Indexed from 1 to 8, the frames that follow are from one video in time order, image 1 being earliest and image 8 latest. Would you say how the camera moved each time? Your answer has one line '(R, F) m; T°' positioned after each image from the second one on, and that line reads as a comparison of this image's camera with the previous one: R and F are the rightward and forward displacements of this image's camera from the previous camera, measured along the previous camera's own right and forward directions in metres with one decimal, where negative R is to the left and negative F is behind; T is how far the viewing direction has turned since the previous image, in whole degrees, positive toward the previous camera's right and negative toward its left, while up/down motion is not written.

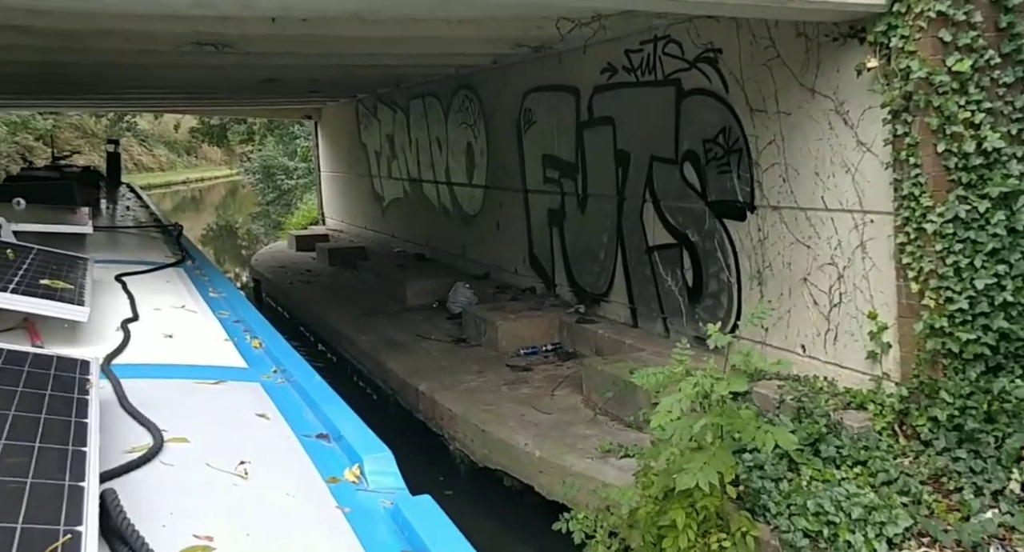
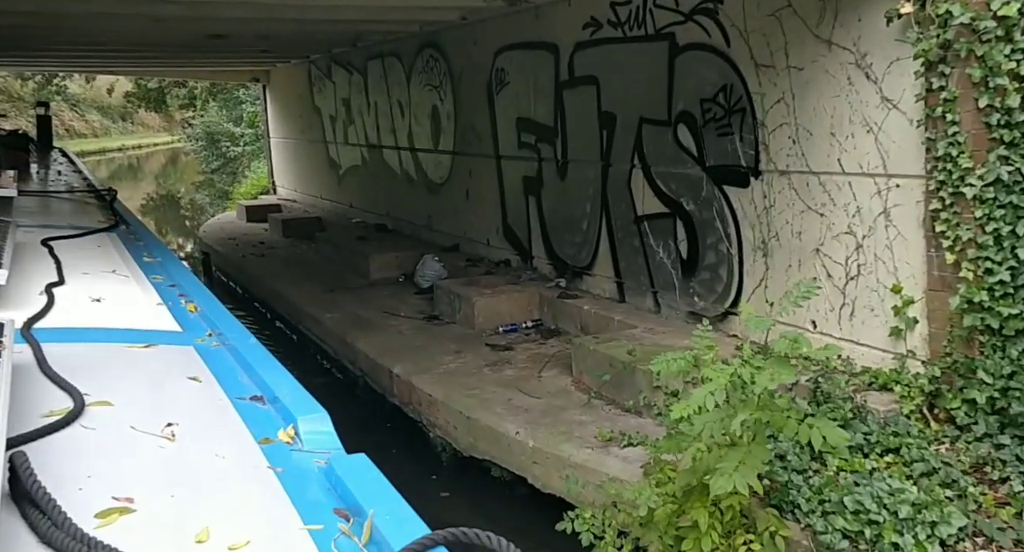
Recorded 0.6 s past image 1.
(-0.2, +0.5) m; +2°
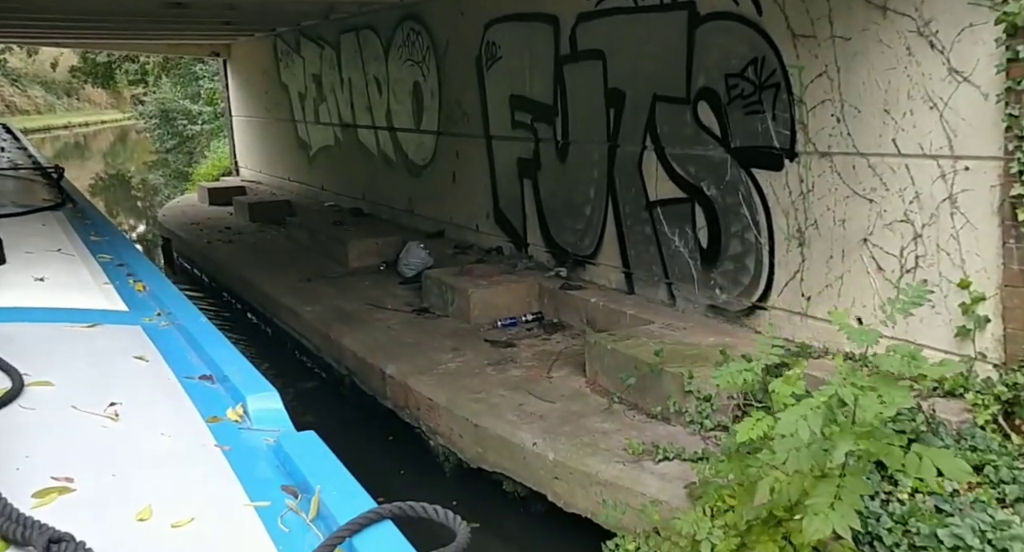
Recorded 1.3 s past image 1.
(-0.2, +0.6) m; +2°
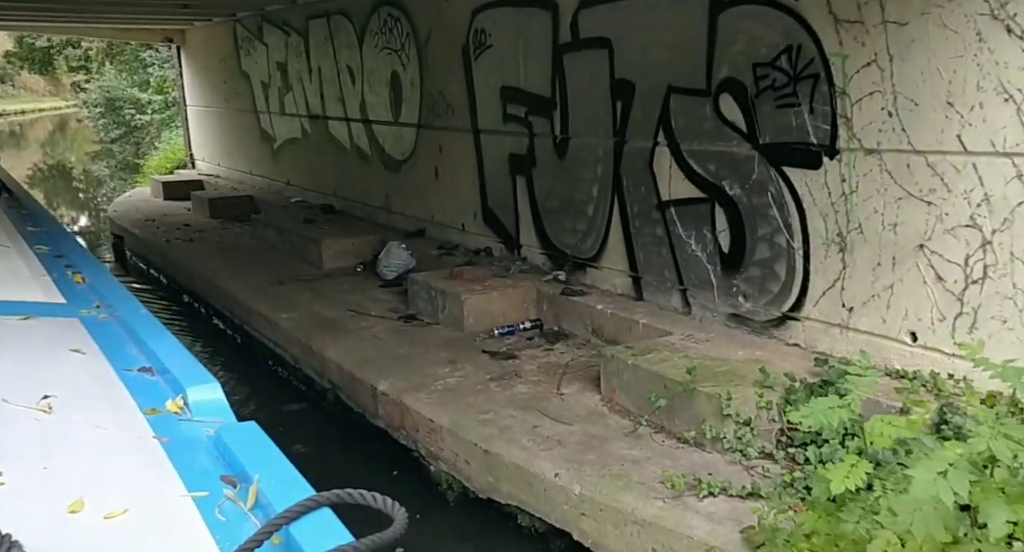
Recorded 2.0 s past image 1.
(-0.3, +0.5) m; +2°
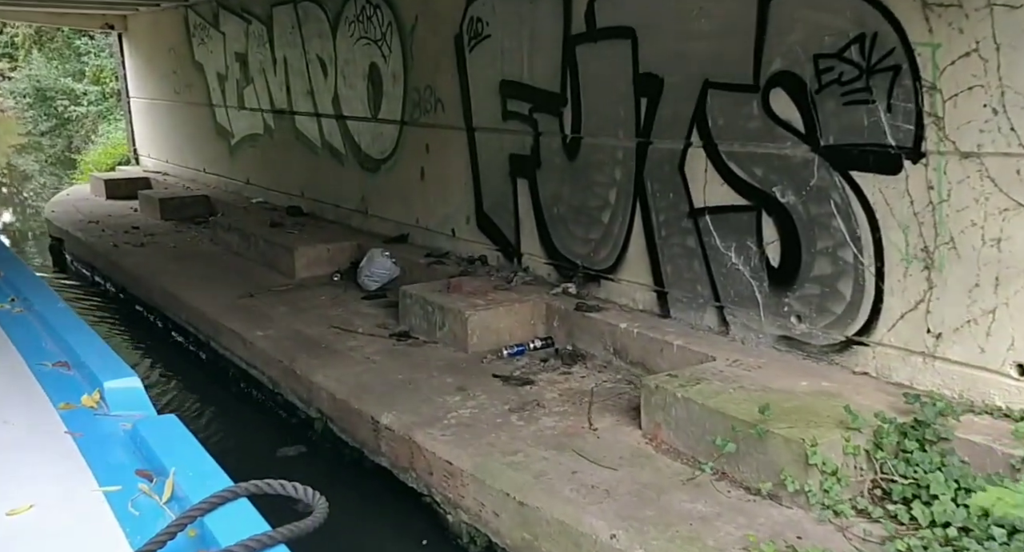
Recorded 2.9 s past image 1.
(-0.4, +0.7) m; +3°
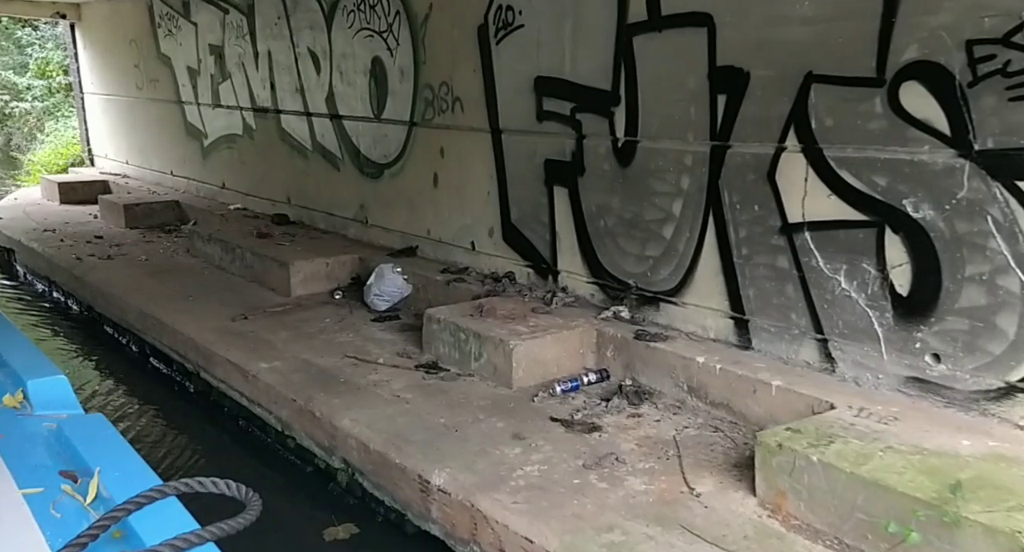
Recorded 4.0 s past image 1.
(-0.5, +0.9) m; +2°
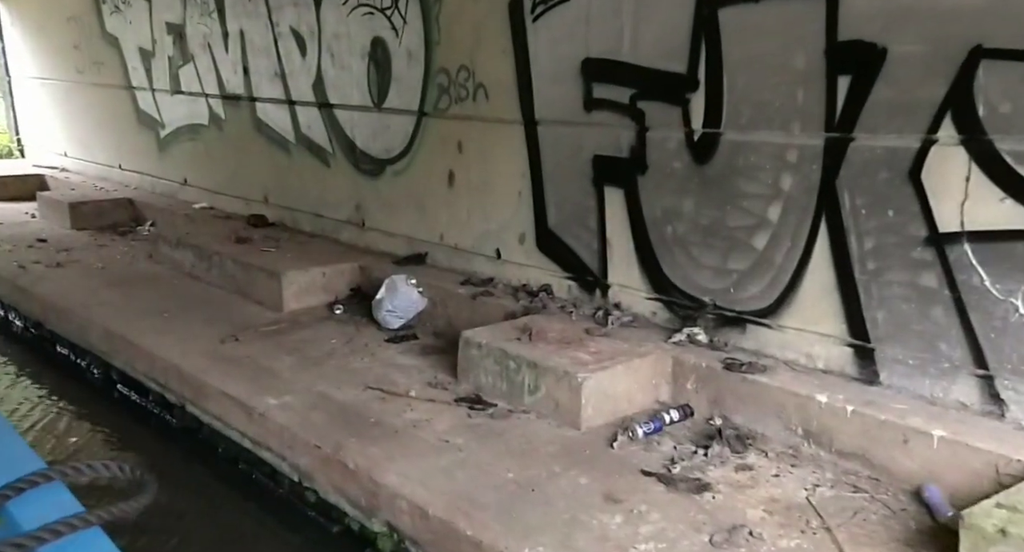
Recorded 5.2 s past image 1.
(-0.5, +1.0) m; +3°
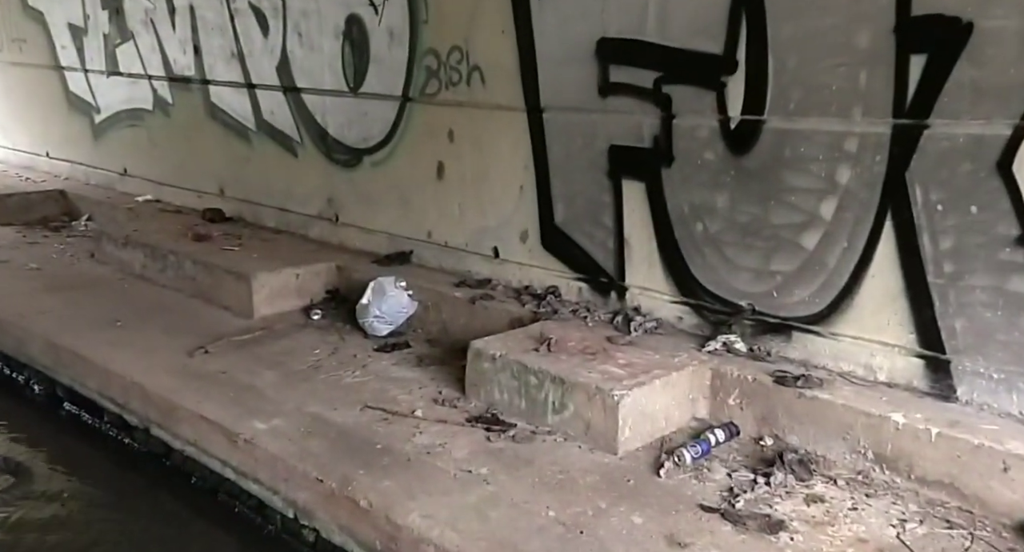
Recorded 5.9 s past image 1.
(-0.4, +0.6) m; +3°
